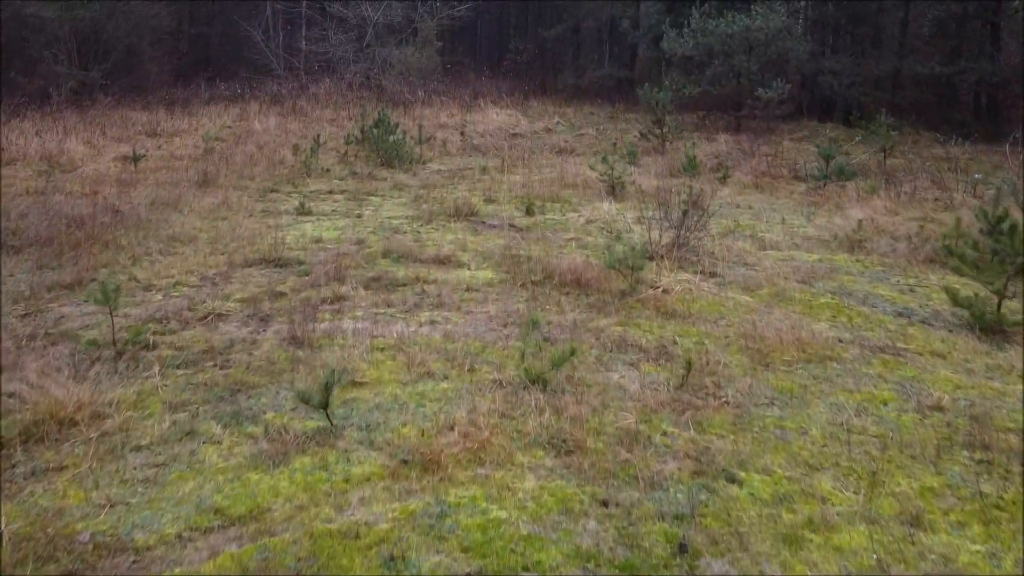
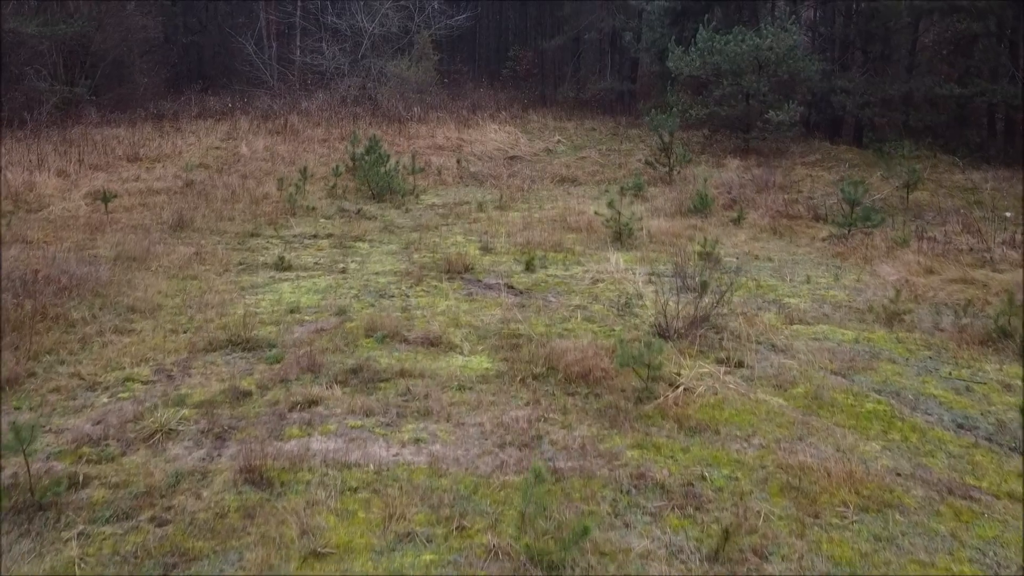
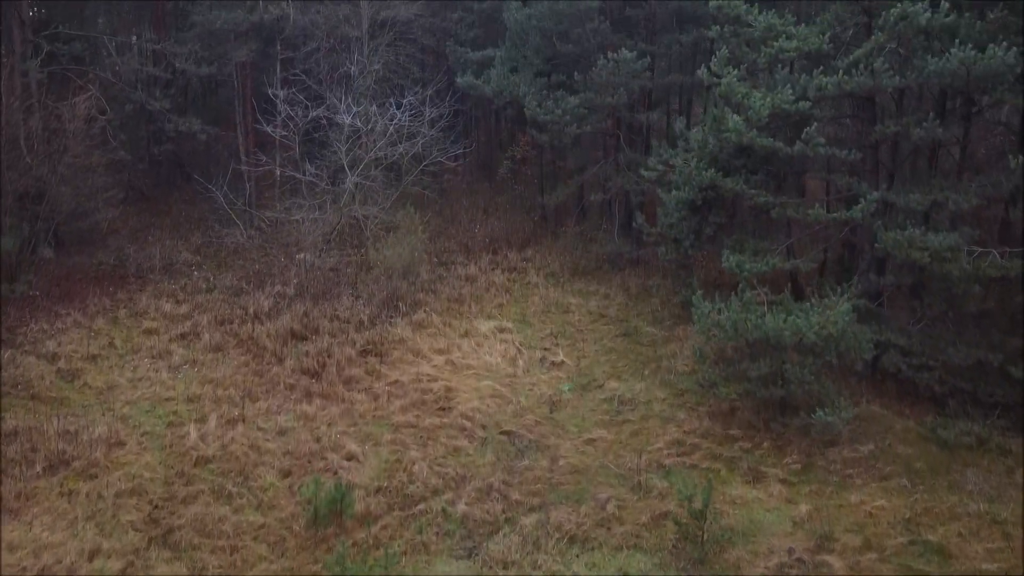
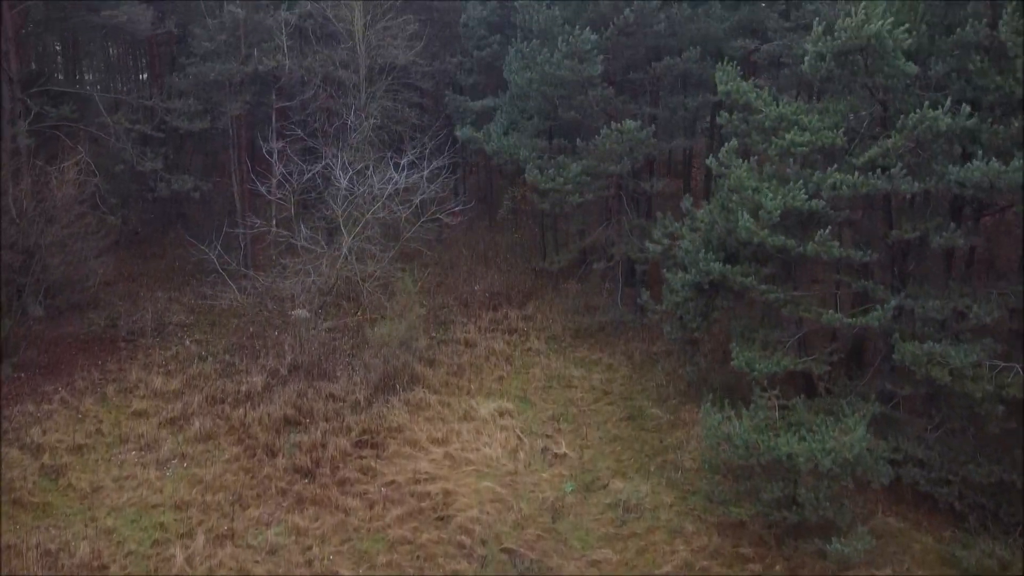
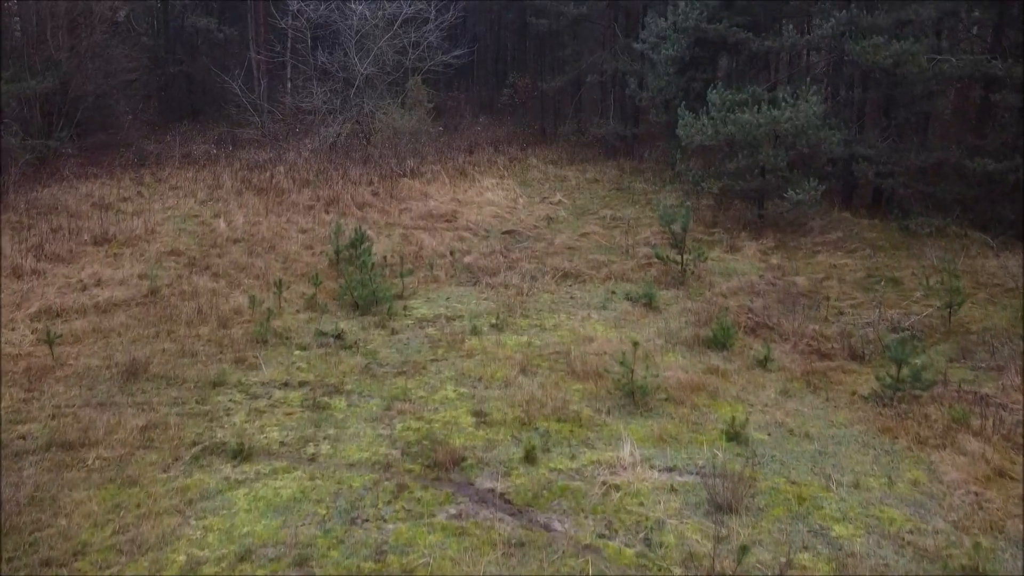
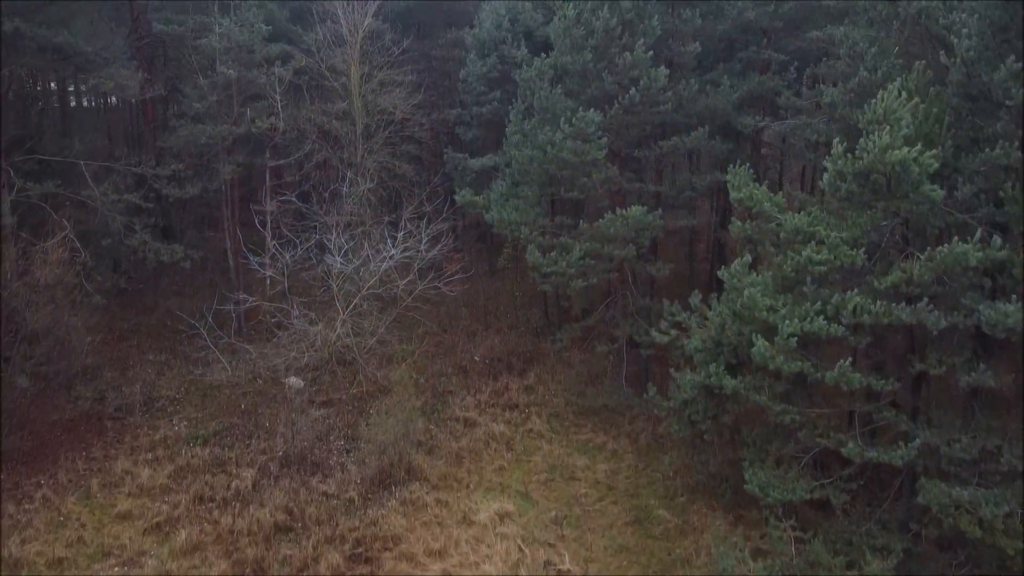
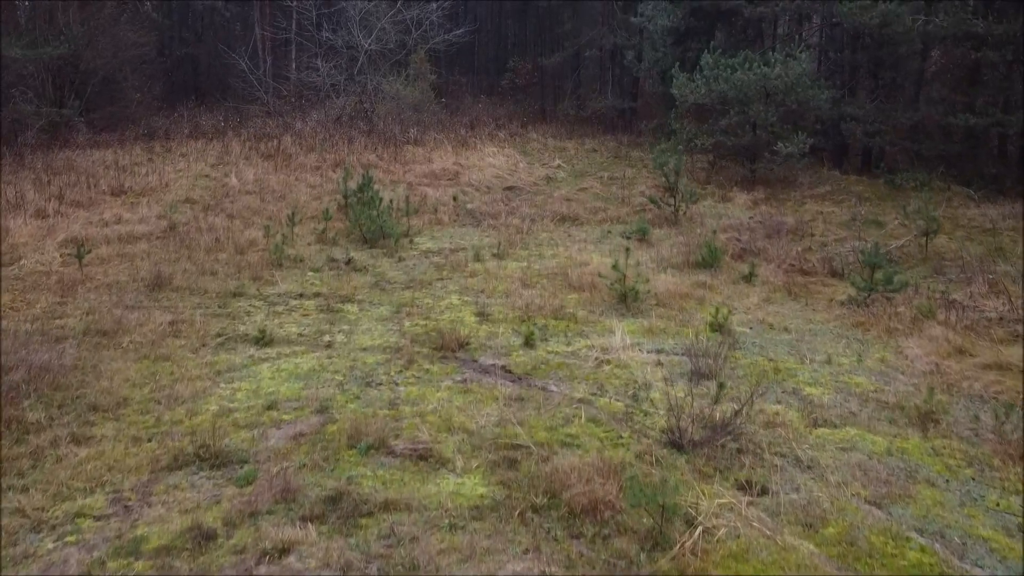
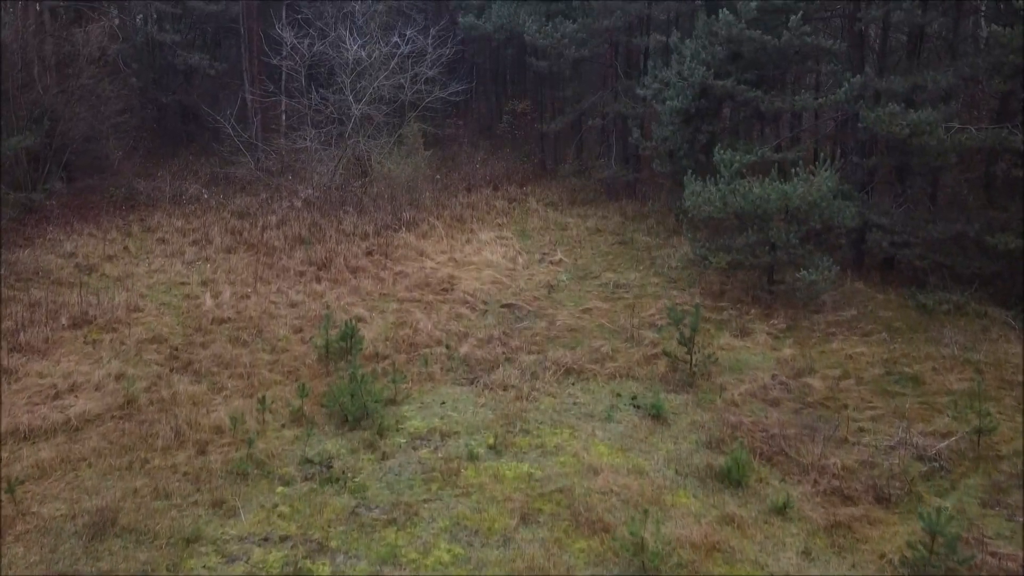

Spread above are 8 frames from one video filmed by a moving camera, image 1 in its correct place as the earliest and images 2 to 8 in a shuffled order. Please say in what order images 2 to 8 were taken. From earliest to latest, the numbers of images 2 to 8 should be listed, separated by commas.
2, 7, 5, 8, 3, 4, 6
